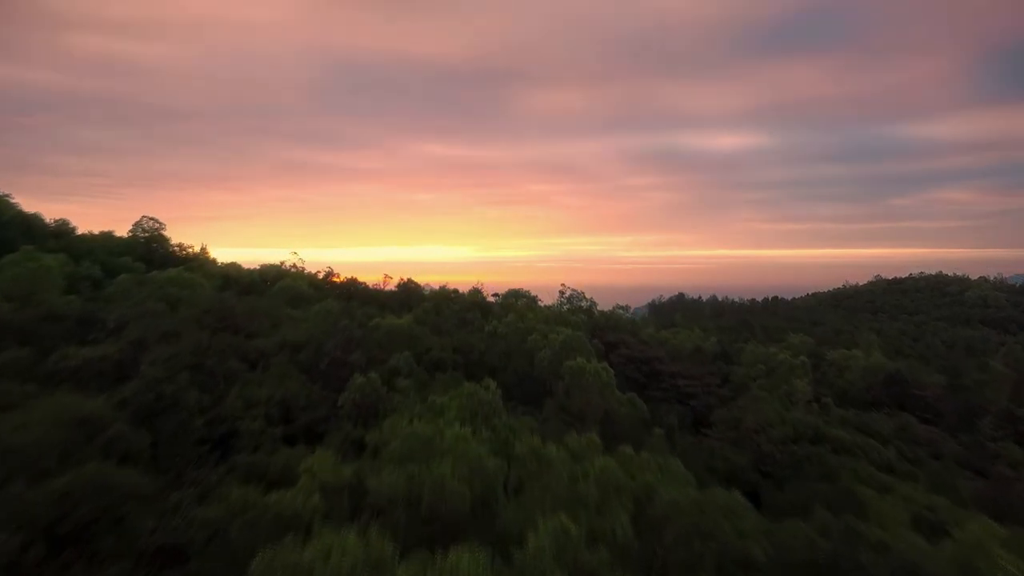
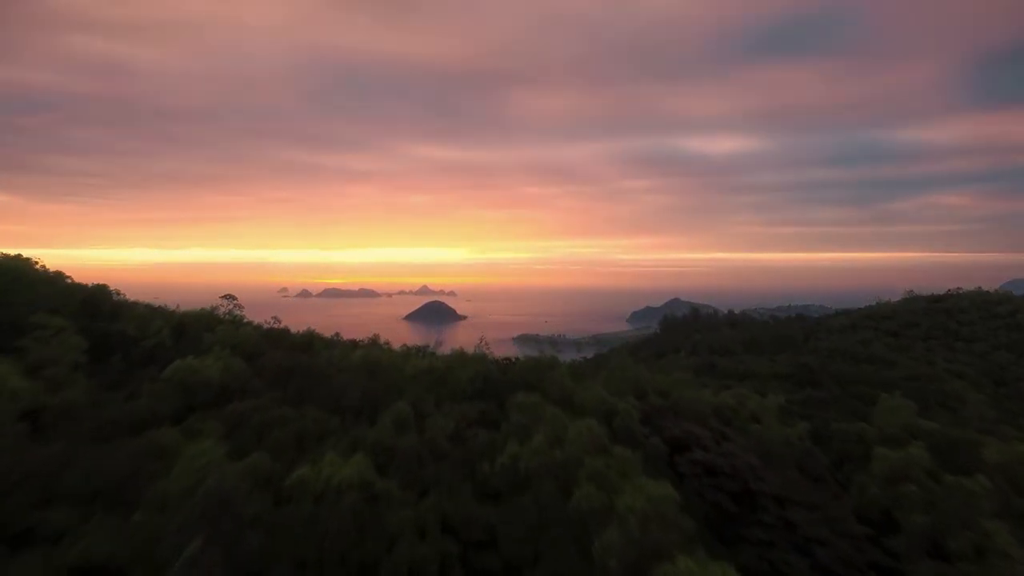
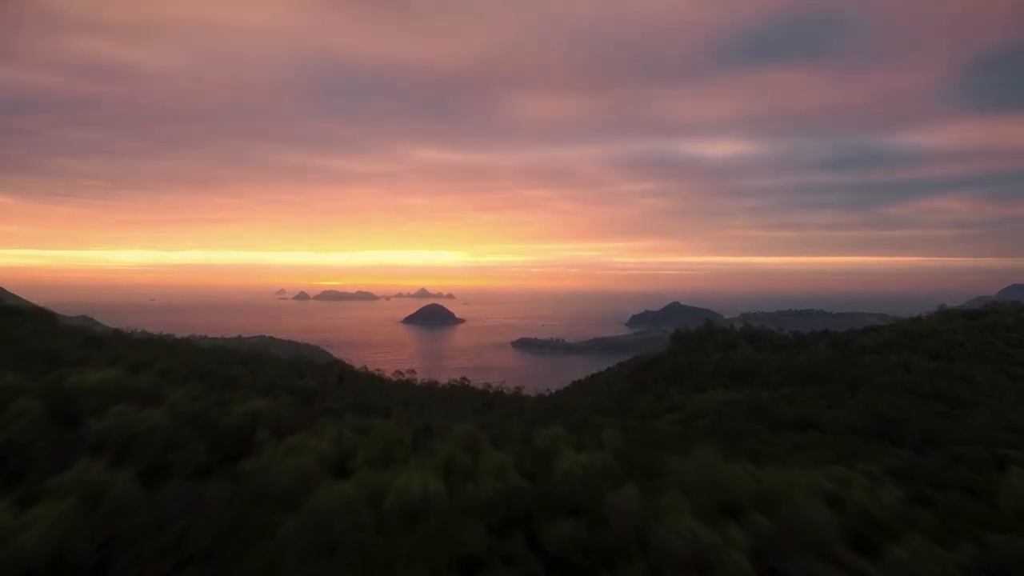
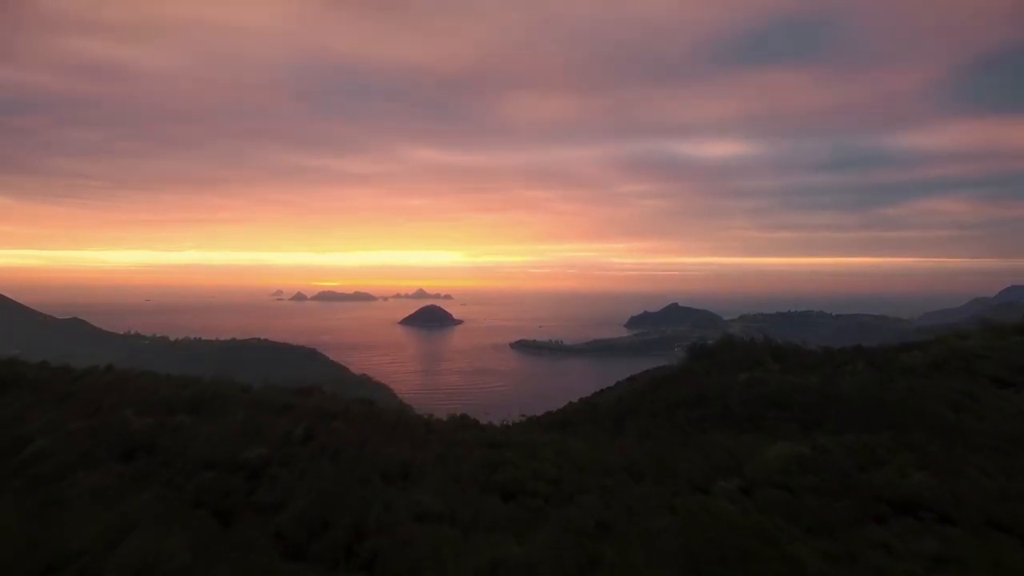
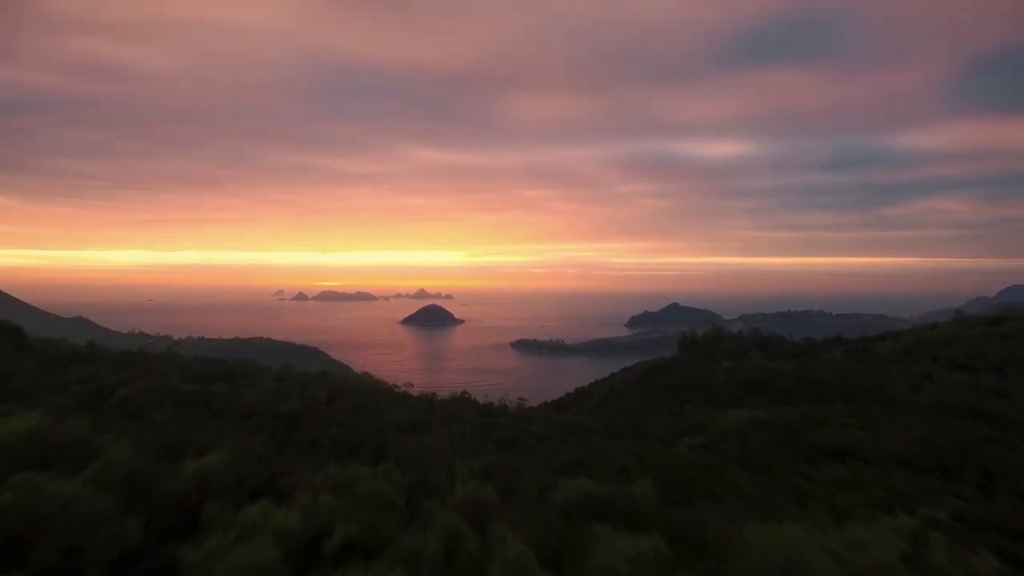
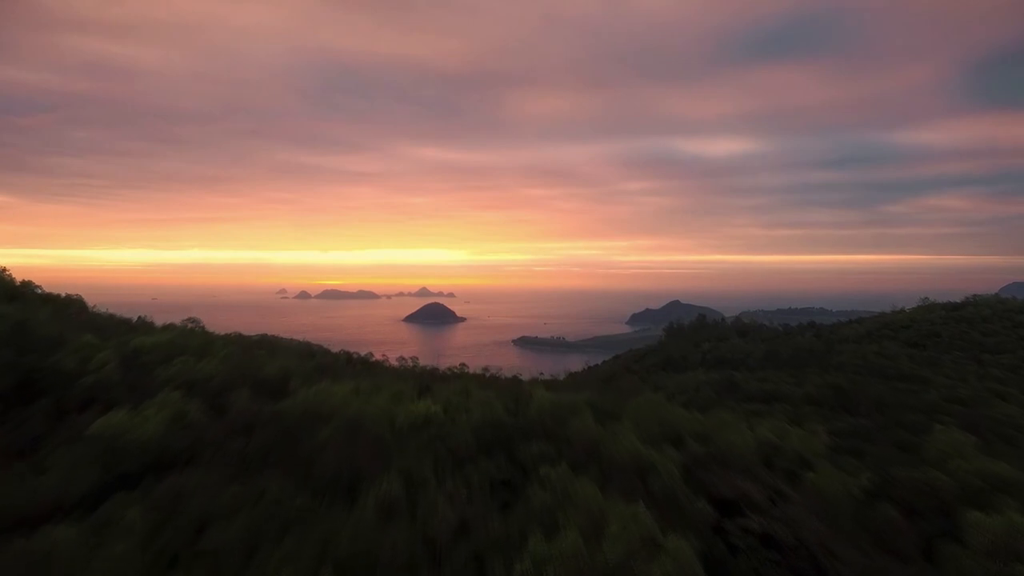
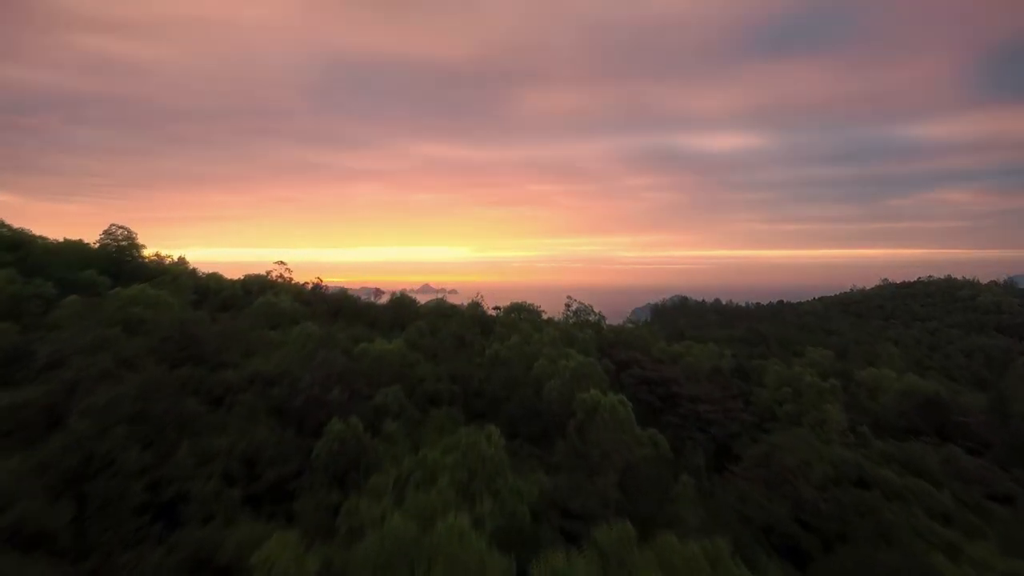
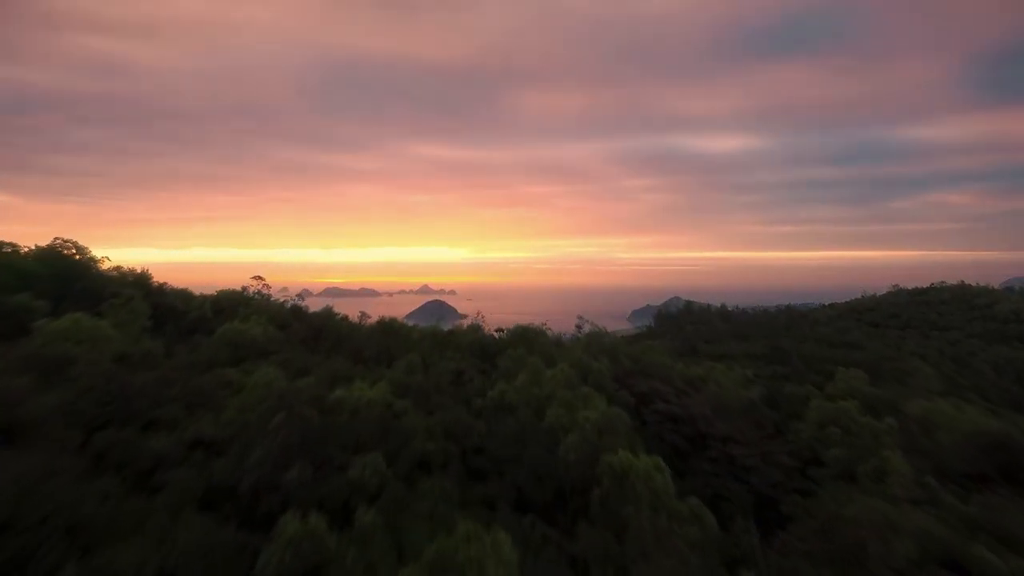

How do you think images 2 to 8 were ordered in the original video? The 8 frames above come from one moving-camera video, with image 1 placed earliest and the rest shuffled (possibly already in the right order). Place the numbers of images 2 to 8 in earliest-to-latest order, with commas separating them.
7, 8, 2, 6, 3, 5, 4
